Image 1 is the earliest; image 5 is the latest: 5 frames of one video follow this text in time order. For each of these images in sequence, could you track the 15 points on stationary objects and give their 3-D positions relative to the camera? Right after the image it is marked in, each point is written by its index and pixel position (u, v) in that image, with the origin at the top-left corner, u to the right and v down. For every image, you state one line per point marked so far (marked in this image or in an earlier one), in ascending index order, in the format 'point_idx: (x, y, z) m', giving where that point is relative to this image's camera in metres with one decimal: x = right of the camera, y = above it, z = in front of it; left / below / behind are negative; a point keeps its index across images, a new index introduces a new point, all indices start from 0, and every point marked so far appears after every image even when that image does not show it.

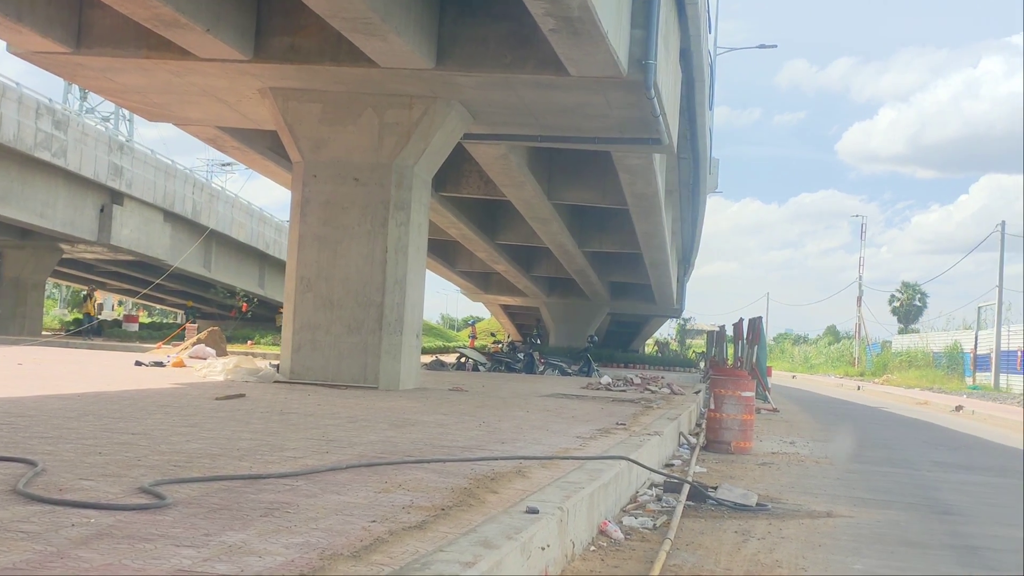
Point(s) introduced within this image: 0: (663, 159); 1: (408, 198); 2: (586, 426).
0: (+3.2, +2.8, +18.9) m
1: (-1.9, +1.6, +15.7) m
2: (+0.8, -1.6, +9.8) m
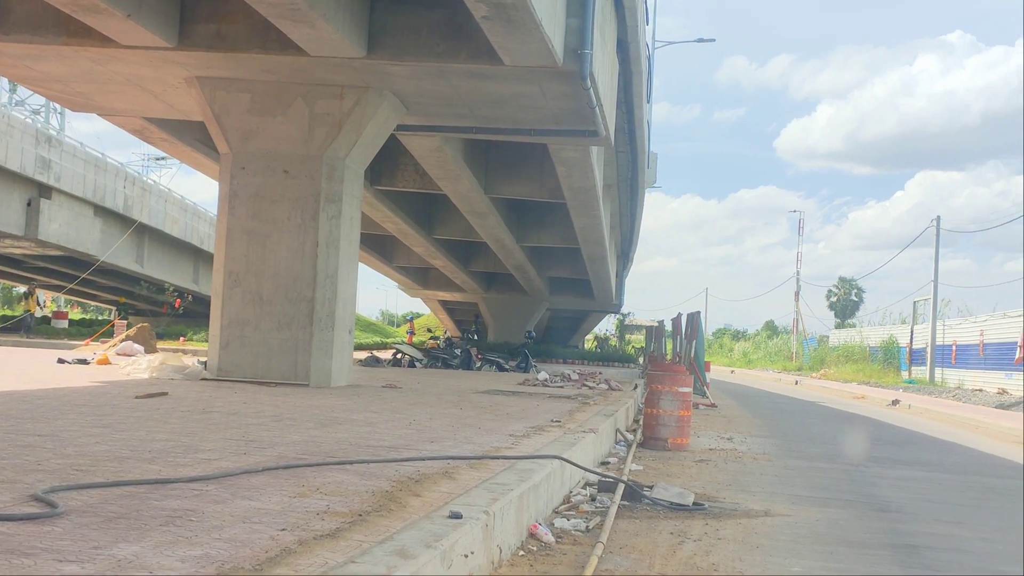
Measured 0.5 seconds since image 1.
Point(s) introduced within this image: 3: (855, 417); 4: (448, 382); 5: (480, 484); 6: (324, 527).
0: (+1.9, +2.9, +18.7) m
1: (-3.0, +1.7, +15.2) m
2: (+0.1, -1.5, +9.4) m
3: (+6.5, -2.4, +16.3) m
4: (-1.2, -1.8, +16.0) m
5: (-0.2, -1.4, +6.2) m
6: (-1.1, -1.4, +5.2) m
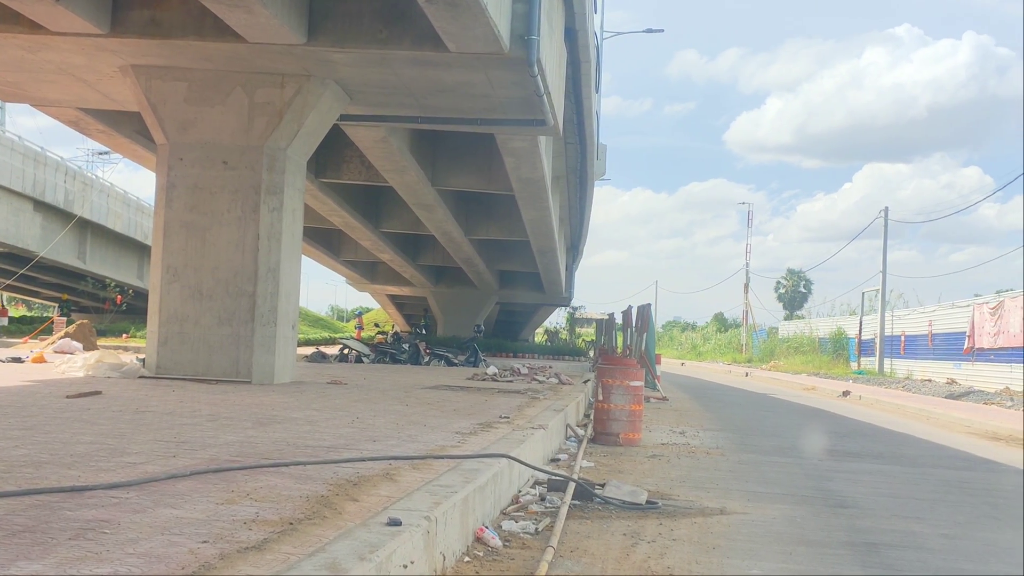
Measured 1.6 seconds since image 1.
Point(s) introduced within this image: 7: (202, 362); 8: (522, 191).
0: (+0.8, +3.1, +18.4) m
1: (-3.9, +1.8, +14.6) m
2: (-0.5, -1.4, +9.1) m
3: (+5.5, -2.3, +16.3) m
4: (-2.1, -1.6, +15.6) m
5: (-0.6, -1.3, +5.8) m
6: (-1.5, -1.4, +4.8) m
7: (-5.3, -1.2, +14.6) m
8: (+0.2, +2.2, +19.5) m
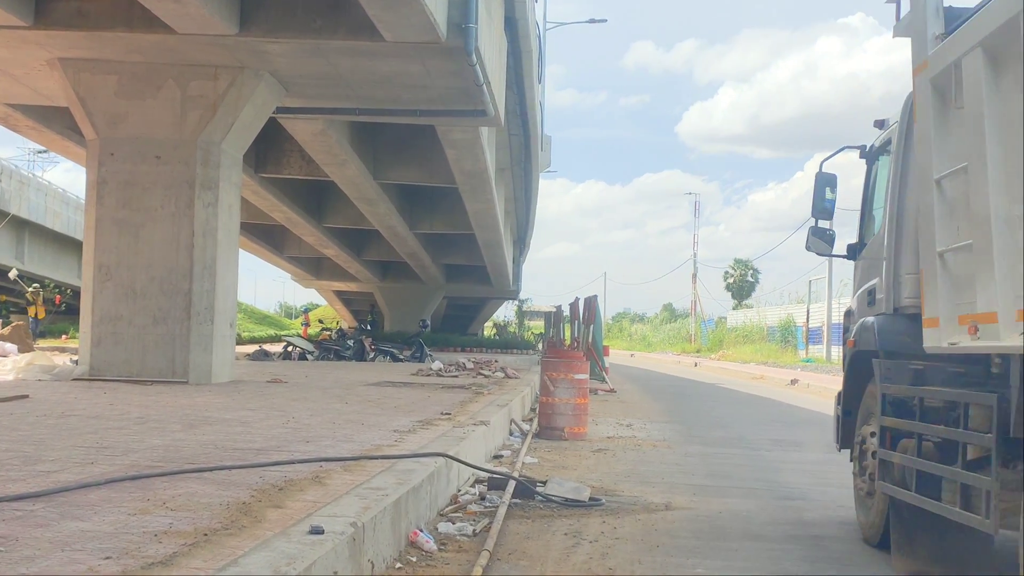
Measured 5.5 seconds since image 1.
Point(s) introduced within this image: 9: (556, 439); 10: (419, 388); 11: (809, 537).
0: (-0.4, +3.3, +18.1) m
1: (-4.8, +1.9, +14.1) m
2: (-1.1, -1.3, +8.7) m
3: (+4.6, -2.1, +16.3) m
4: (-3.1, -1.5, +15.1) m
5: (-1.0, -1.3, +5.5) m
6: (-1.8, -1.4, +4.4) m
7: (-6.2, -1.2, +14.0) m
8: (-1.0, +2.3, +19.2) m
9: (+0.5, -1.7, +9.6) m
10: (-1.3, -1.4, +11.8) m
11: (+1.8, -1.5, +5.3) m
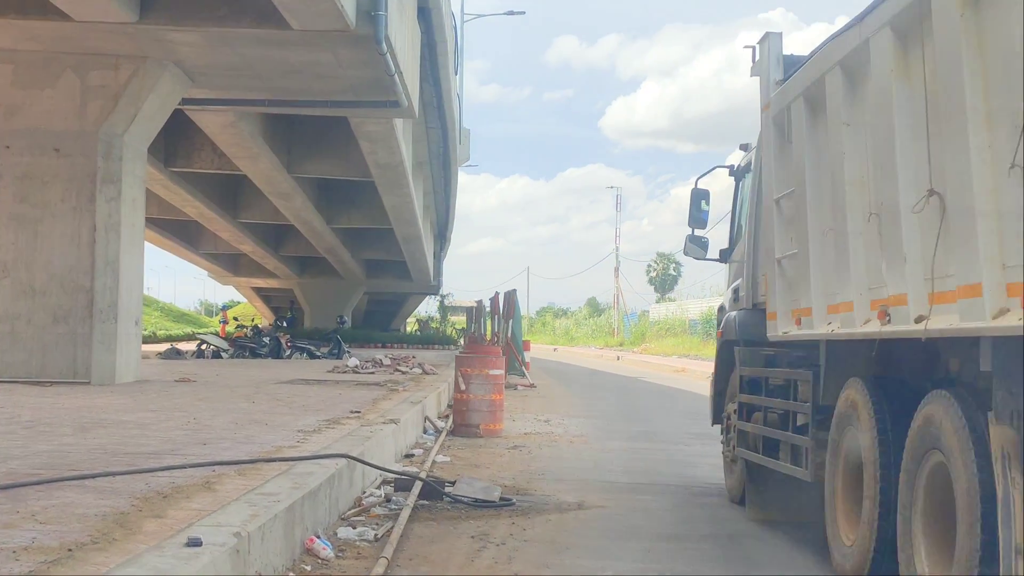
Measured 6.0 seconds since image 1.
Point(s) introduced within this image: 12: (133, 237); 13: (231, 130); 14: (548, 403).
0: (-2.0, +3.4, +17.7) m
1: (-6.1, +1.9, +13.4) m
2: (-1.9, -1.3, +8.4) m
3: (+3.1, -1.9, +16.3) m
4: (-4.4, -1.4, +14.5) m
5: (-1.6, -1.2, +5.1) m
6: (-2.3, -1.3, +4.0) m
7: (-7.4, -1.1, +13.2) m
8: (-2.7, +2.5, +18.7) m
9: (-0.4, -1.6, +9.3) m
10: (-2.4, -1.3, +11.3) m
11: (+1.2, -1.4, +5.1) m
12: (-6.1, +0.9, +13.8) m
13: (-5.3, +3.1, +16.2) m
14: (+0.6, -1.8, +13.2) m
